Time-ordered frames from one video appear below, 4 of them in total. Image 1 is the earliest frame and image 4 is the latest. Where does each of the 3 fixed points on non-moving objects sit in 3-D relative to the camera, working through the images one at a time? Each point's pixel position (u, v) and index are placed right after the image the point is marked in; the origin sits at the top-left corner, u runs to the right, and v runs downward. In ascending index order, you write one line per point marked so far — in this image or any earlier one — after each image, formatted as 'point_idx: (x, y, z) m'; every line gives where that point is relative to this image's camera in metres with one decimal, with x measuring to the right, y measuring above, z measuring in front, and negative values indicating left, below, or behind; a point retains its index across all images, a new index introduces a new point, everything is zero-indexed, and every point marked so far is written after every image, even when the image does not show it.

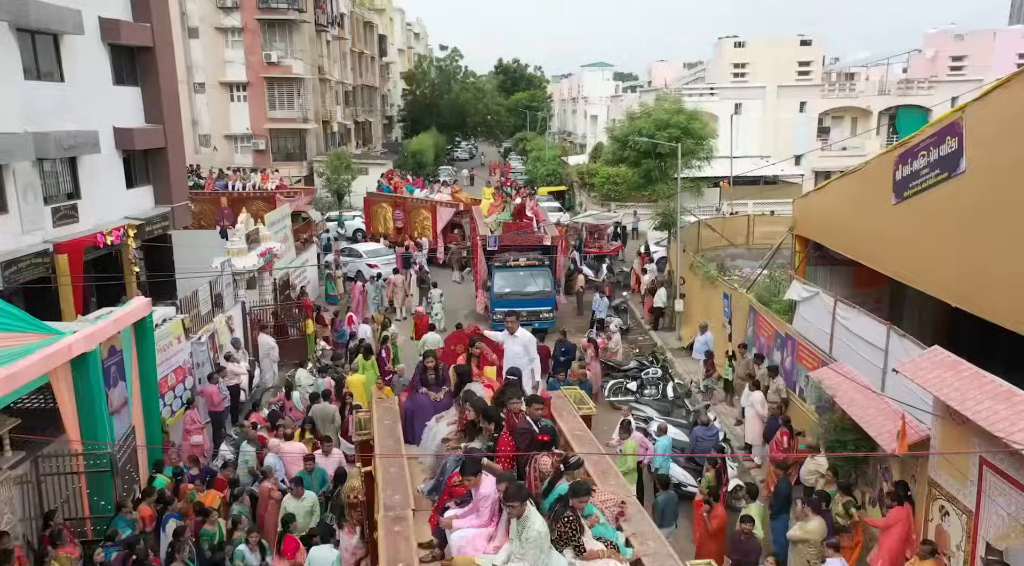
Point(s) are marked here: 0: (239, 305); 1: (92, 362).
0: (-5.5, -0.4, +15.4) m
1: (-4.6, -0.8, +8.4) m
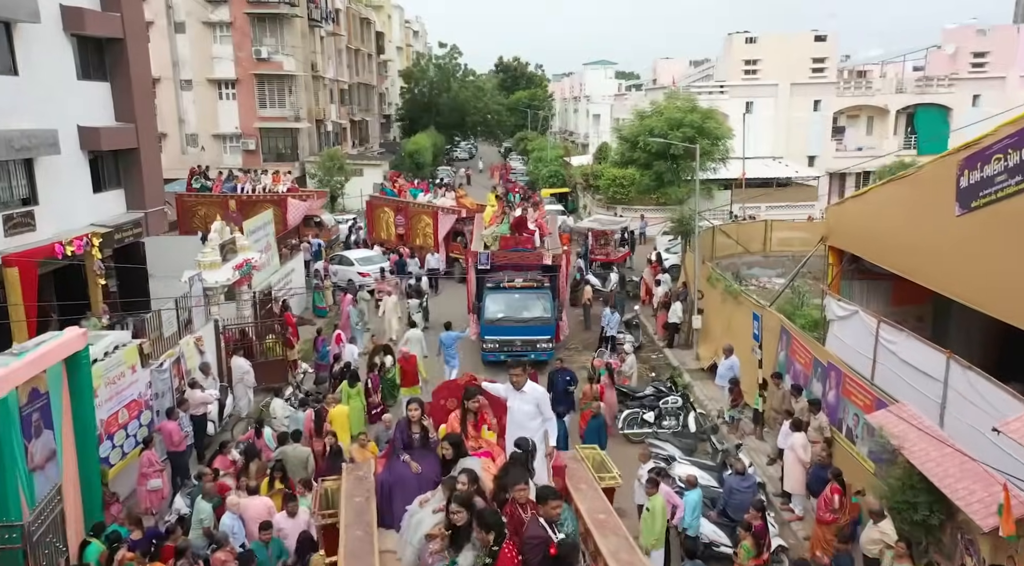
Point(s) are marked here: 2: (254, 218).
0: (-5.4, -0.7, +13.9) m
1: (-4.5, -1.1, +6.9) m
2: (-5.7, +1.4, +16.9) m
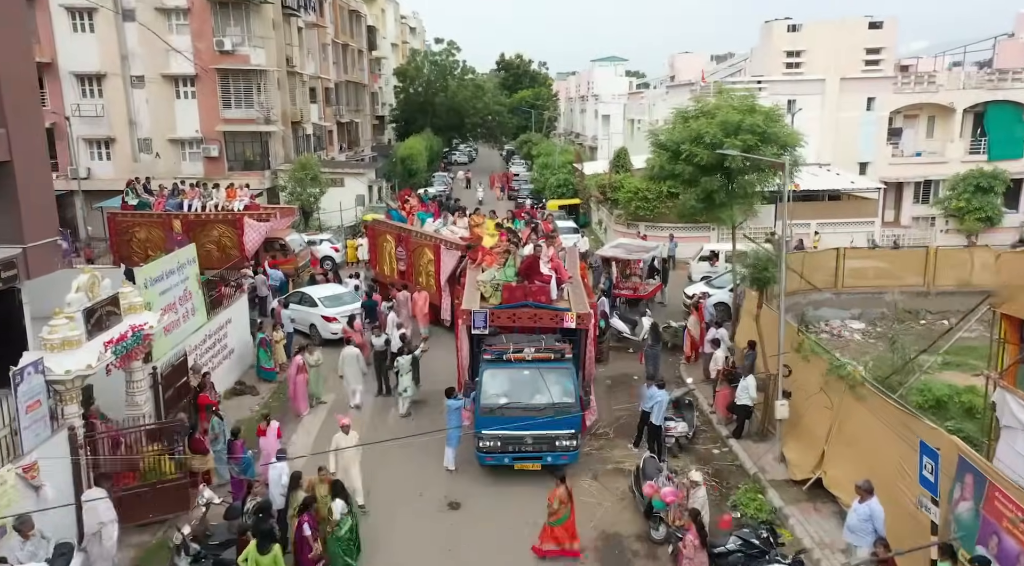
0: (-5.3, -1.8, +9.1) m
1: (-4.5, -2.2, +2.1) m
2: (-5.6, +0.4, +12.2) m
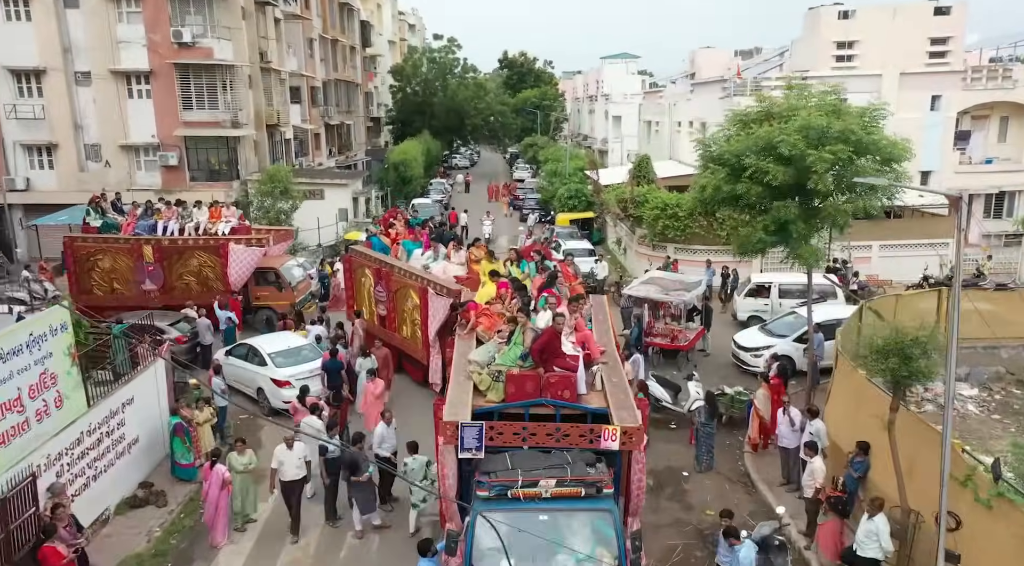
0: (-5.3, -2.7, +5.0) m
1: (-4.4, -3.1, -2.0) m
2: (-5.6, -0.6, +8.1) m
